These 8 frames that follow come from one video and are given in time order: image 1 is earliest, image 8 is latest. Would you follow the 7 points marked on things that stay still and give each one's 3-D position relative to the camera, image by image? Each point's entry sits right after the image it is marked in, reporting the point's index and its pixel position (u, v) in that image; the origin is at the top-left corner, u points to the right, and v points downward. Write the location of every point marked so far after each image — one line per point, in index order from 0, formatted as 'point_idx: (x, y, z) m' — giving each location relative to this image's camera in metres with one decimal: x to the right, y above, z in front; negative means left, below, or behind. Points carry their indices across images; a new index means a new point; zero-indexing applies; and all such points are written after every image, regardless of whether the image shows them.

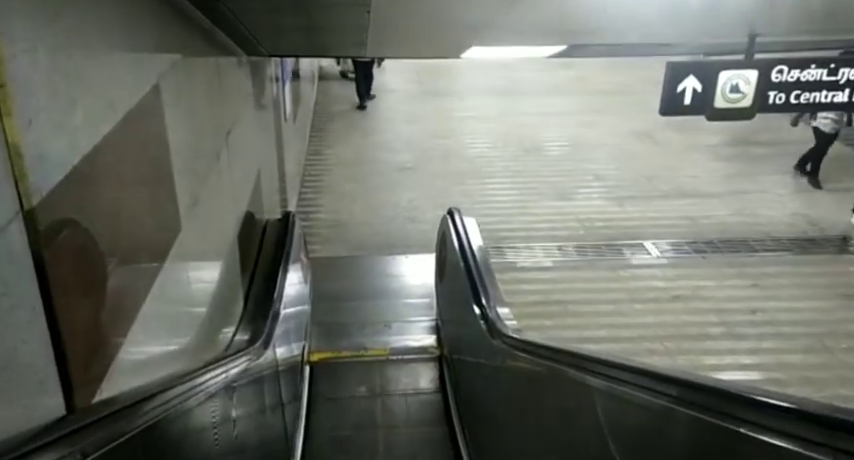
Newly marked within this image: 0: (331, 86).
0: (-1.4, +2.1, +11.0) m
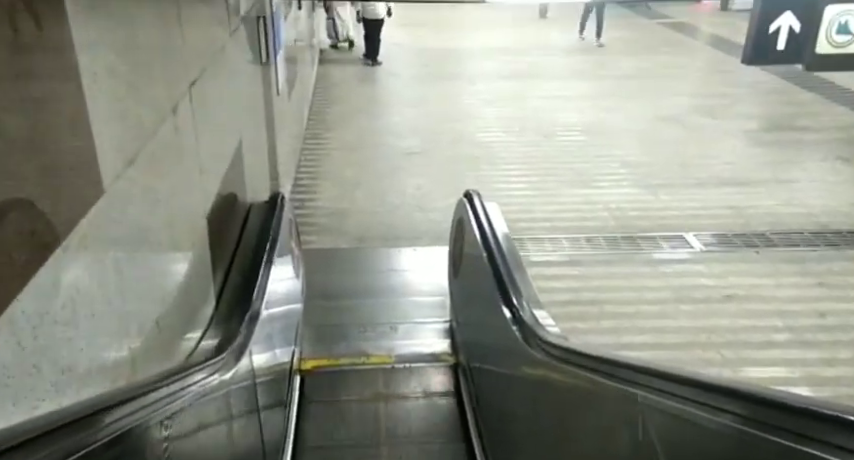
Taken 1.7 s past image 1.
0: (-1.3, +2.2, +10.3) m
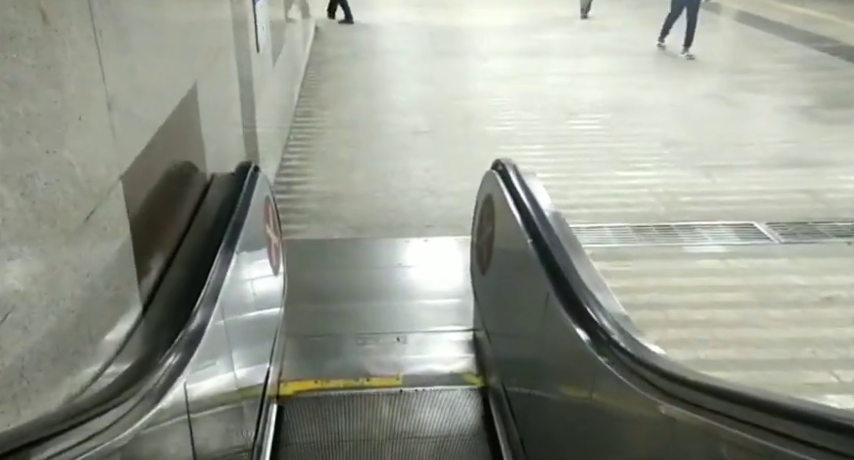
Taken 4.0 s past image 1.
0: (-1.2, +2.2, +9.3) m
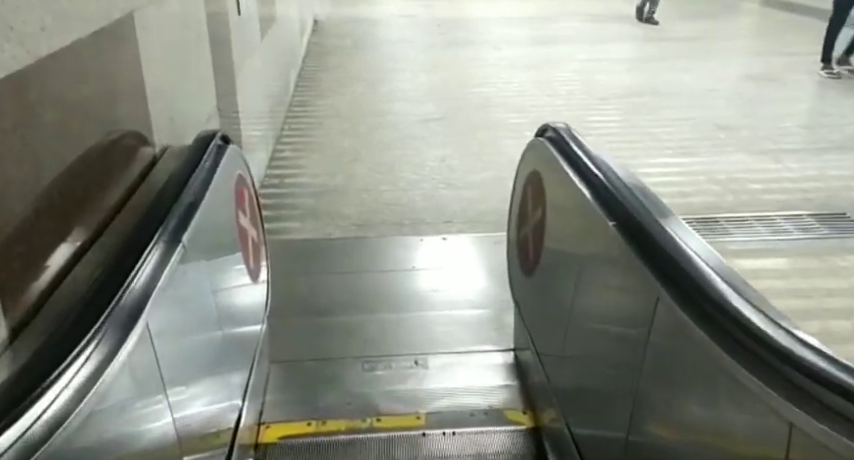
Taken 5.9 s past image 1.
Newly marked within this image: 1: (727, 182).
0: (-1.1, +2.2, +8.6) m
1: (+1.5, +0.2, +4.0) m
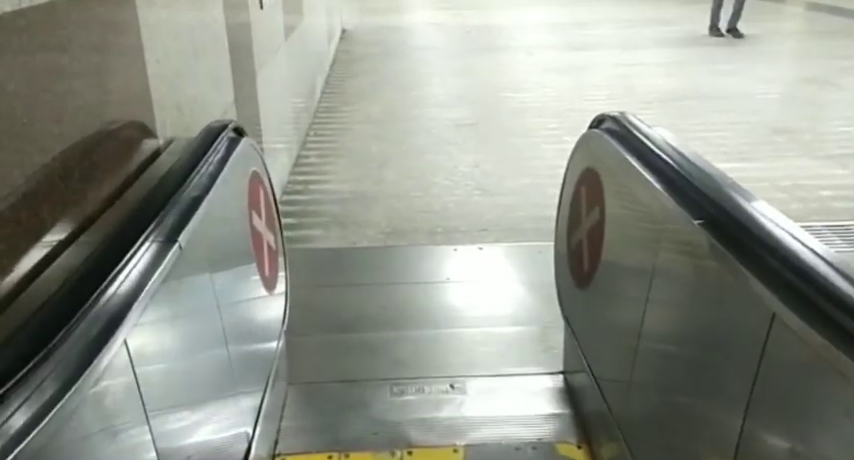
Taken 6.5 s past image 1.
0: (-0.8, +2.0, +8.4) m
1: (+1.7, +0.2, +3.7) m
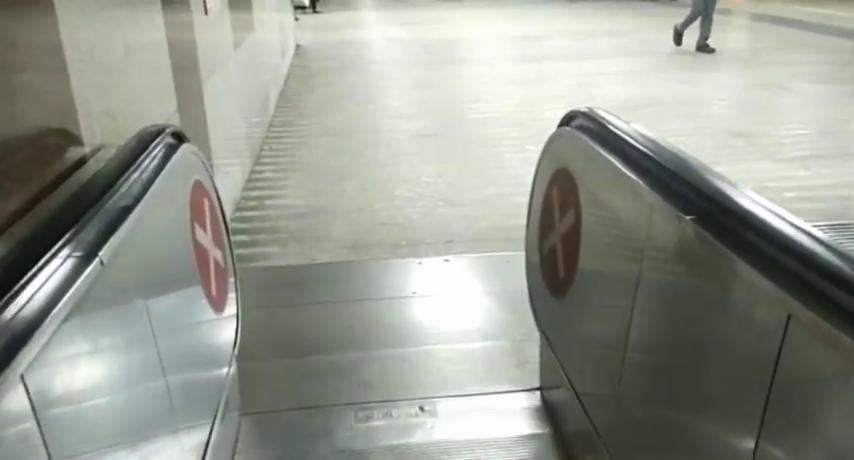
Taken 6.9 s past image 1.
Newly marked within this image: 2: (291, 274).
0: (-1.2, +1.8, +8.2) m
1: (+1.5, +0.2, +3.6) m
2: (-0.5, -0.2, +3.0) m
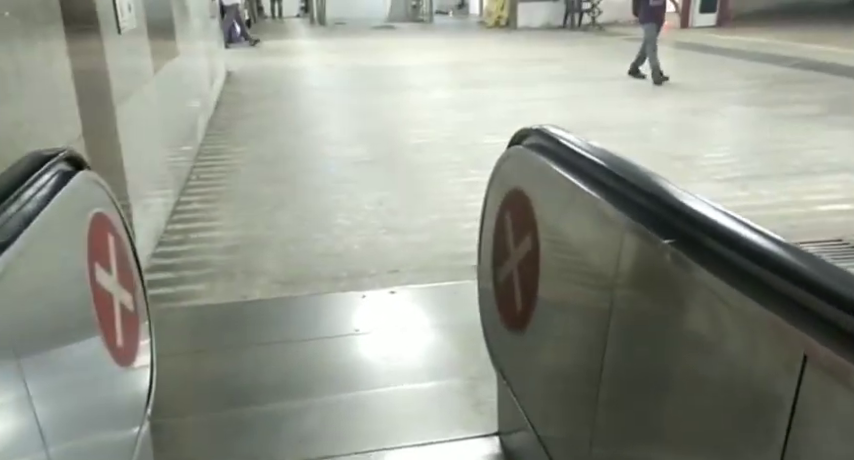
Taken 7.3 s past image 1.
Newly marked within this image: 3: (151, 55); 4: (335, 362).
0: (-1.9, +1.5, +7.9) m
1: (+1.3, +0.1, +3.5) m
2: (-0.7, -0.3, +2.7) m
3: (-1.3, +0.8, +3.7) m
4: (-0.3, -0.4, +2.4) m
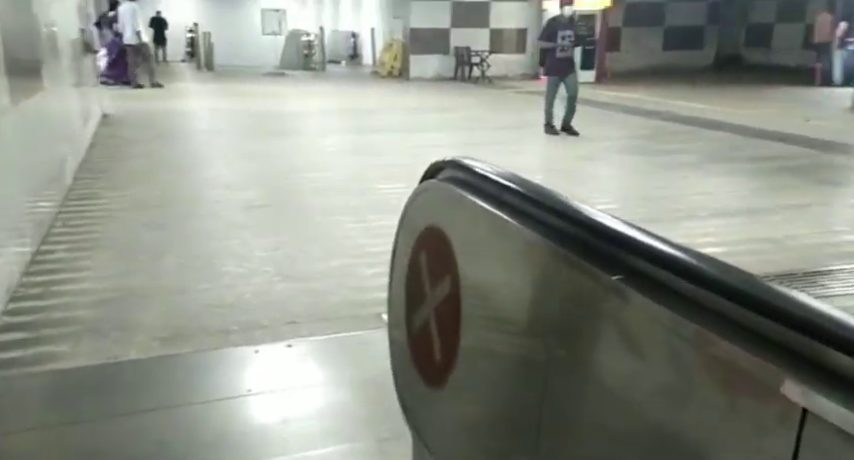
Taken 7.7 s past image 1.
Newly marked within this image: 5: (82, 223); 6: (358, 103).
0: (-2.9, +1.0, +7.5) m
1: (+0.8, -0.1, +3.4) m
2: (-1.0, -0.4, +2.4) m
3: (-1.8, +0.6, +3.3) m
4: (-0.6, -0.5, +2.1) m
5: (-1.8, 0.0, +4.1) m
6: (-0.8, +1.7, +9.9) m
